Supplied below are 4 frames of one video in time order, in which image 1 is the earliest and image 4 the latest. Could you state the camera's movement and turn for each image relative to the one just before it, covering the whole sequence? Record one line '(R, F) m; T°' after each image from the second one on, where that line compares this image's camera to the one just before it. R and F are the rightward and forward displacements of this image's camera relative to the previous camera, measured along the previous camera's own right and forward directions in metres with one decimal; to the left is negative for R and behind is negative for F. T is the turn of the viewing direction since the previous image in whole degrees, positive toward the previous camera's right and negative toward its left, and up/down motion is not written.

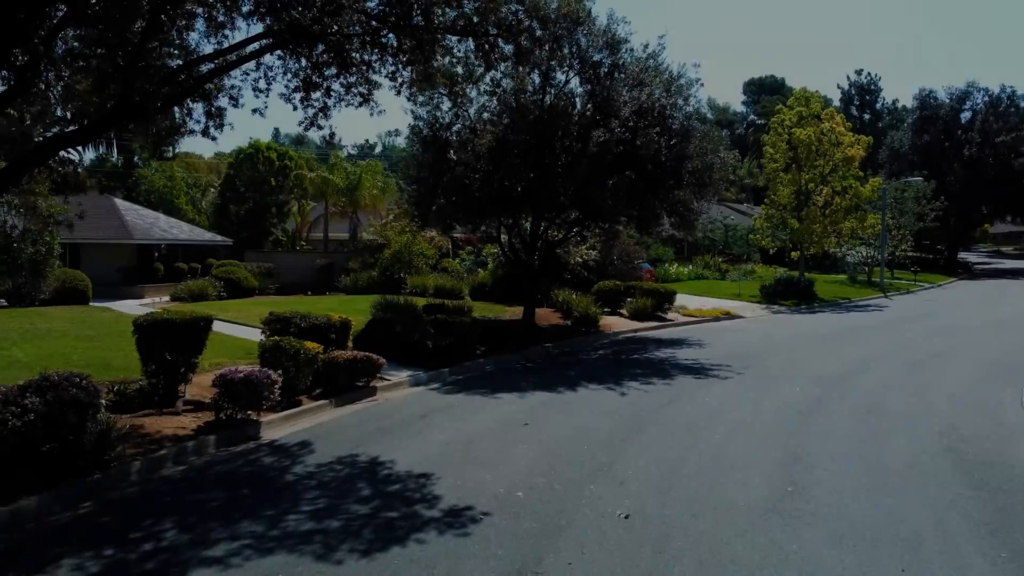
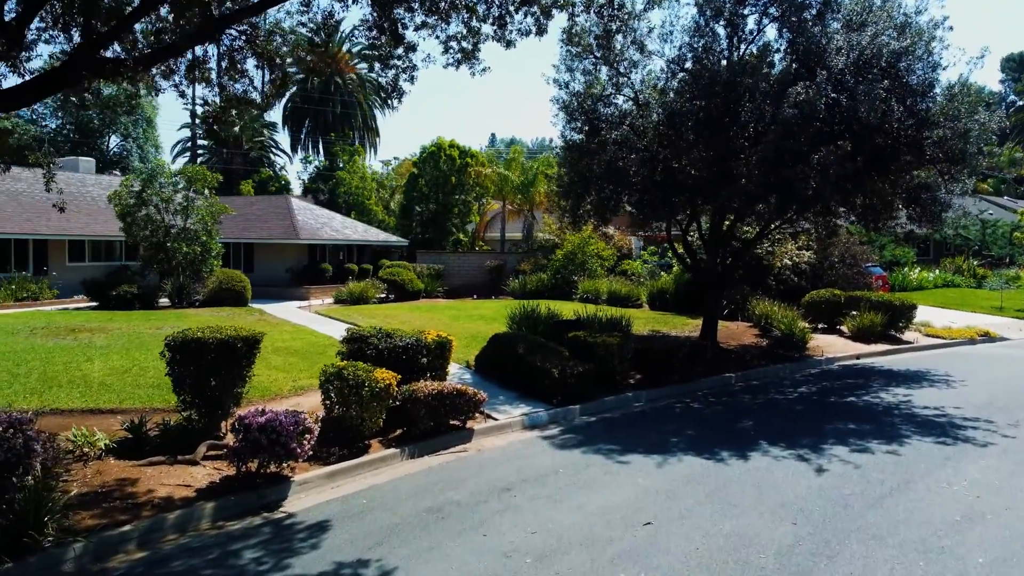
(+0.7, +3.1) m; -15°
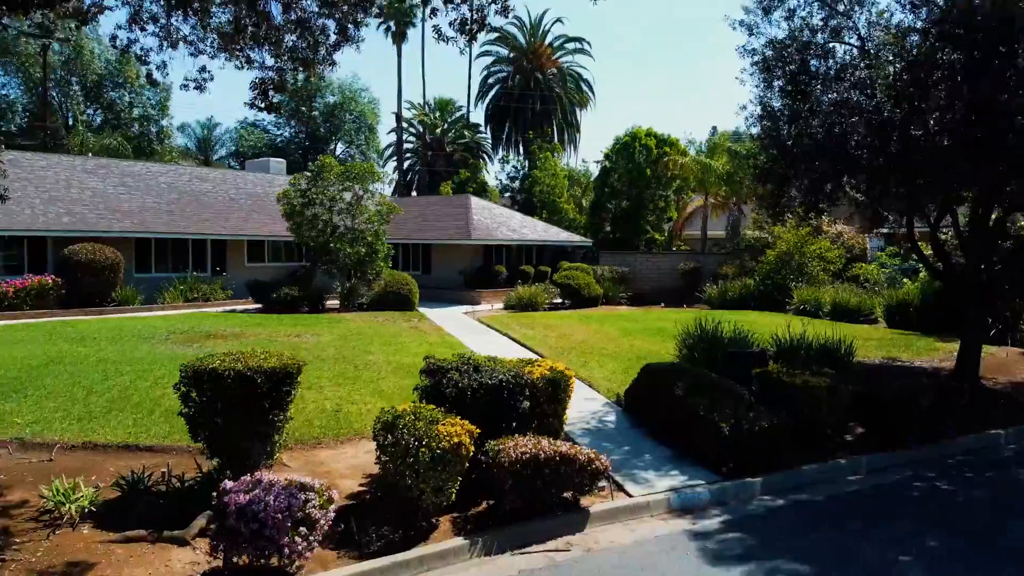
(+0.6, +2.7) m; -15°
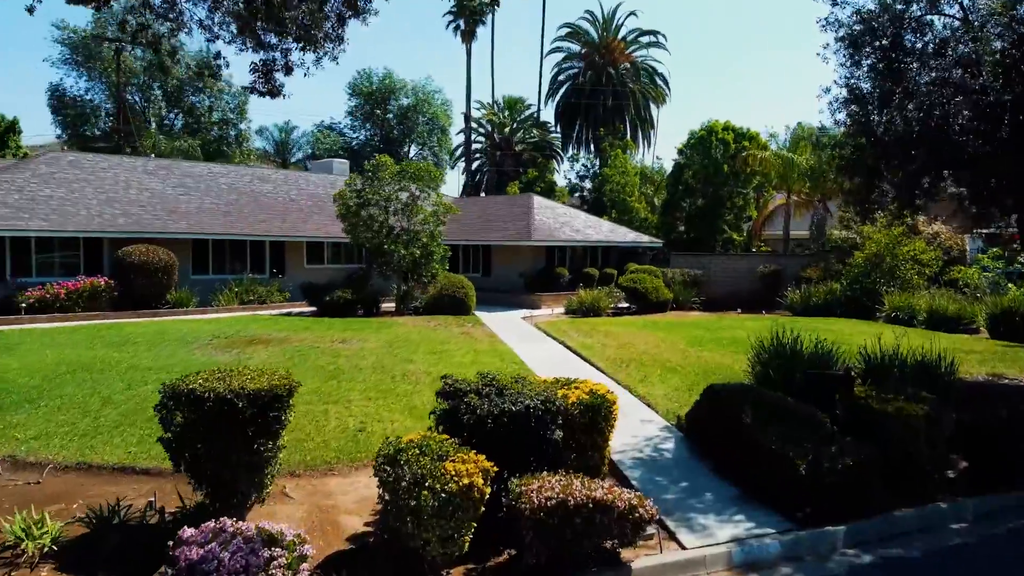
(+0.3, +0.9) m; -5°
